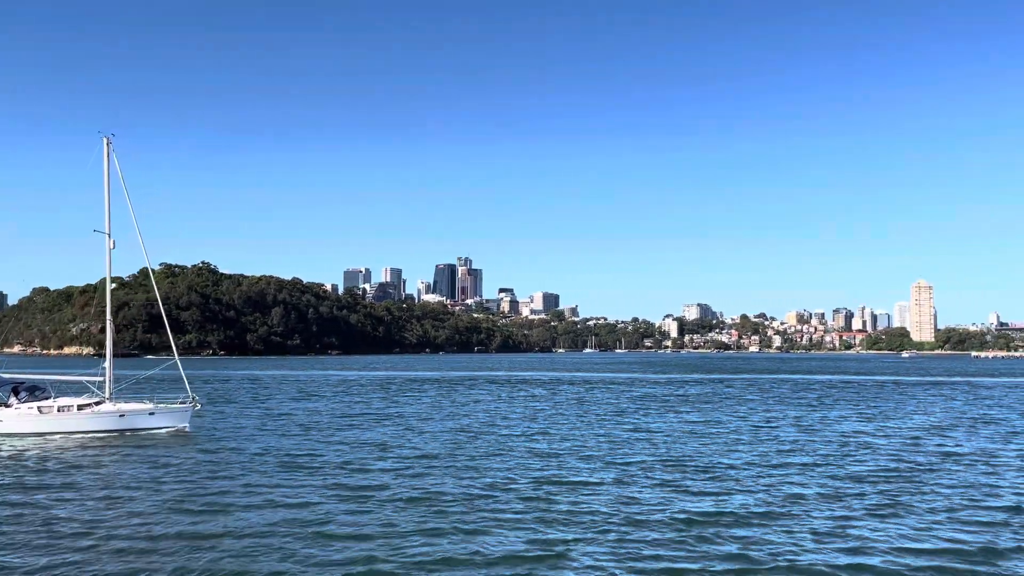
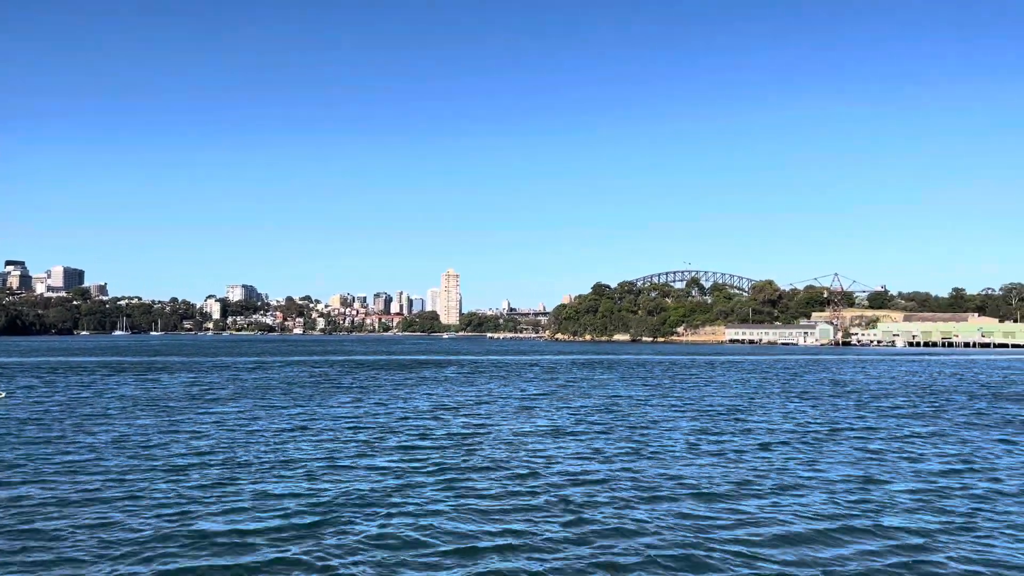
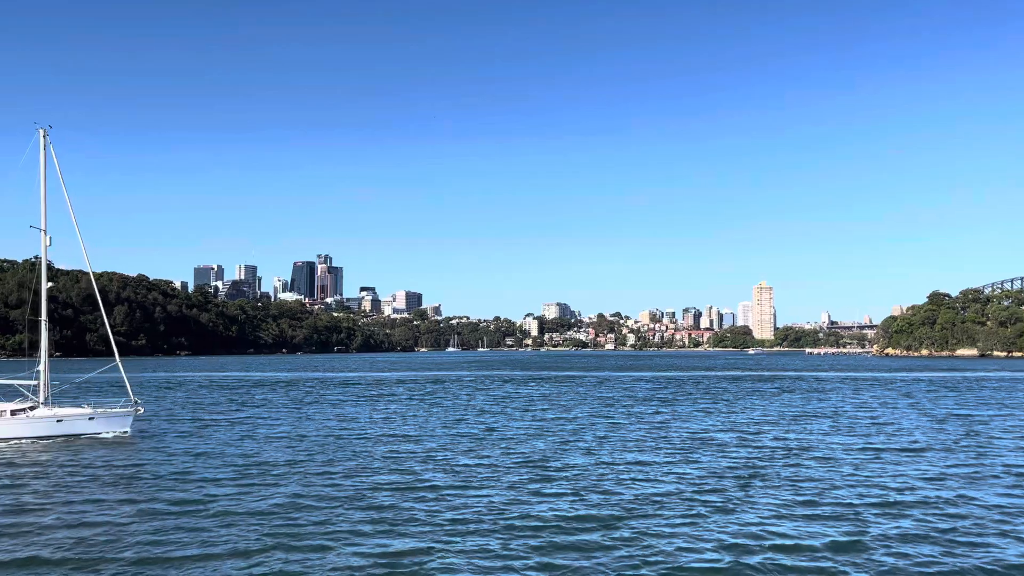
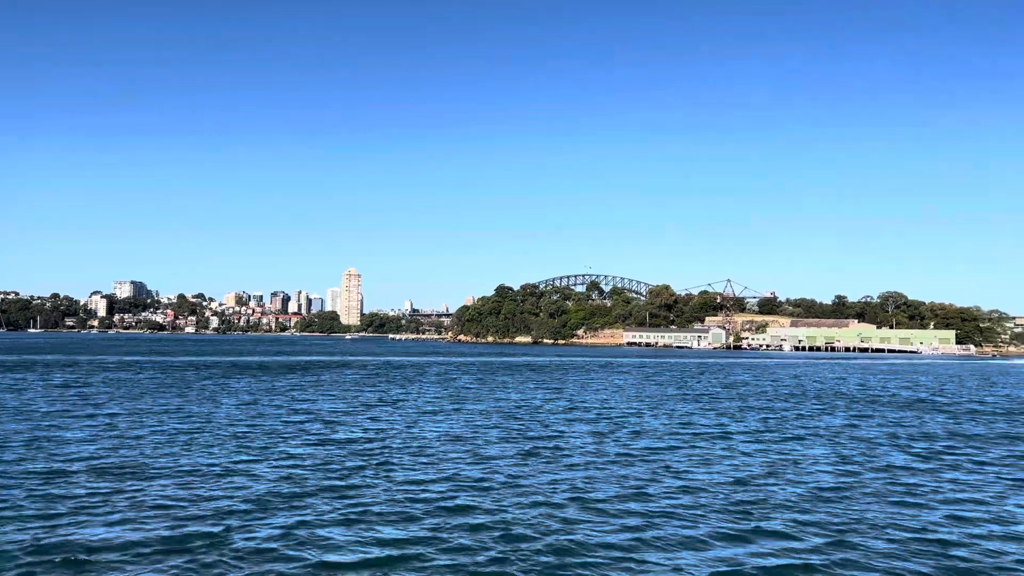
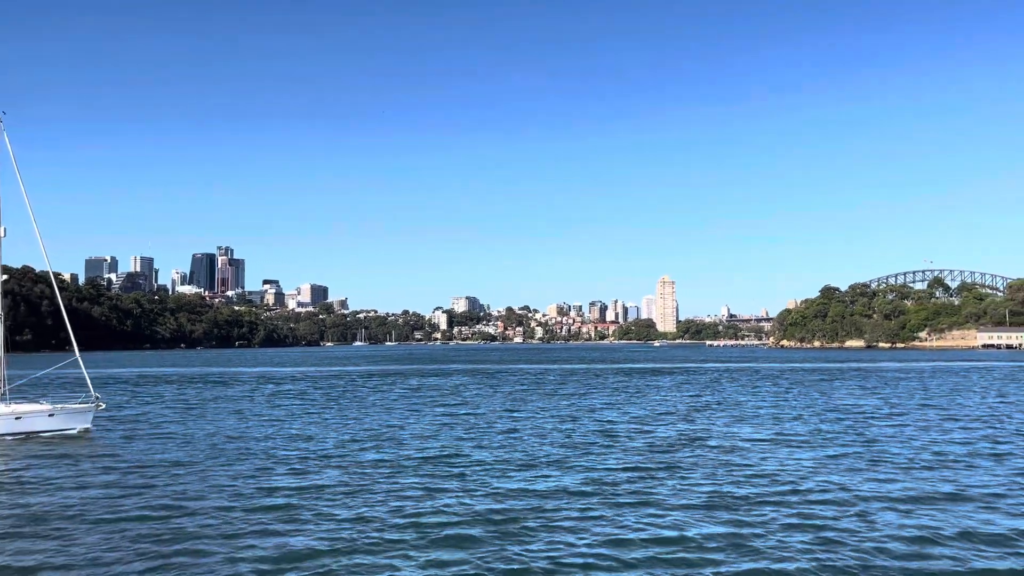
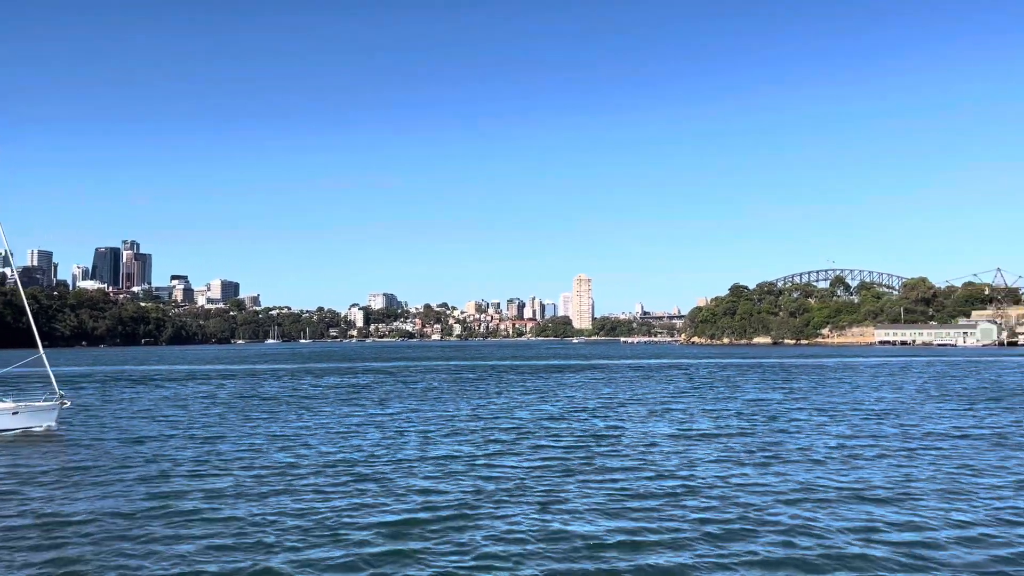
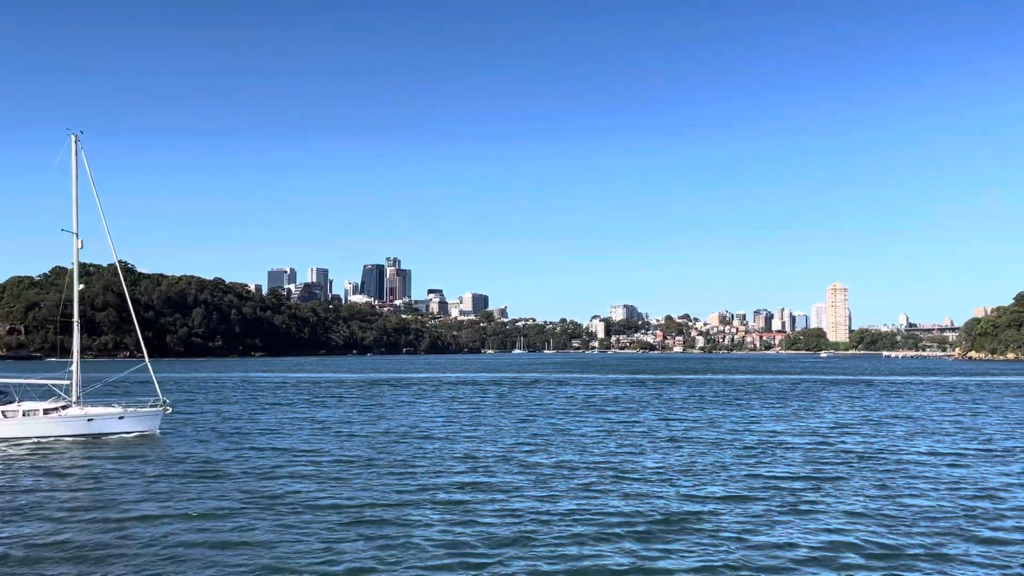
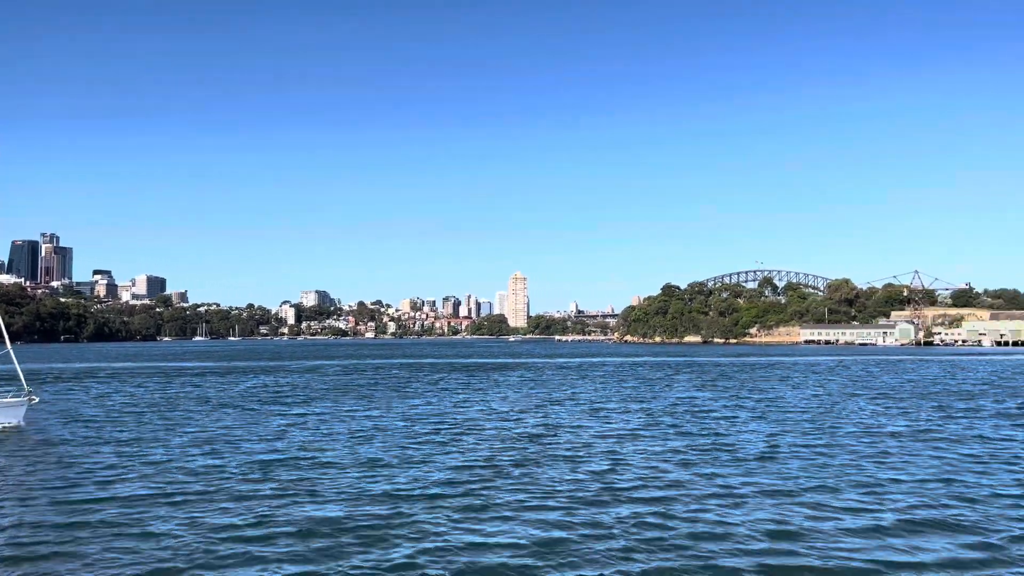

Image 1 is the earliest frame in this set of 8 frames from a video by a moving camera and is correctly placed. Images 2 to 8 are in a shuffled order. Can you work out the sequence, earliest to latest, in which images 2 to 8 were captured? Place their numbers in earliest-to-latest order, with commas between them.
7, 3, 5, 6, 8, 2, 4
